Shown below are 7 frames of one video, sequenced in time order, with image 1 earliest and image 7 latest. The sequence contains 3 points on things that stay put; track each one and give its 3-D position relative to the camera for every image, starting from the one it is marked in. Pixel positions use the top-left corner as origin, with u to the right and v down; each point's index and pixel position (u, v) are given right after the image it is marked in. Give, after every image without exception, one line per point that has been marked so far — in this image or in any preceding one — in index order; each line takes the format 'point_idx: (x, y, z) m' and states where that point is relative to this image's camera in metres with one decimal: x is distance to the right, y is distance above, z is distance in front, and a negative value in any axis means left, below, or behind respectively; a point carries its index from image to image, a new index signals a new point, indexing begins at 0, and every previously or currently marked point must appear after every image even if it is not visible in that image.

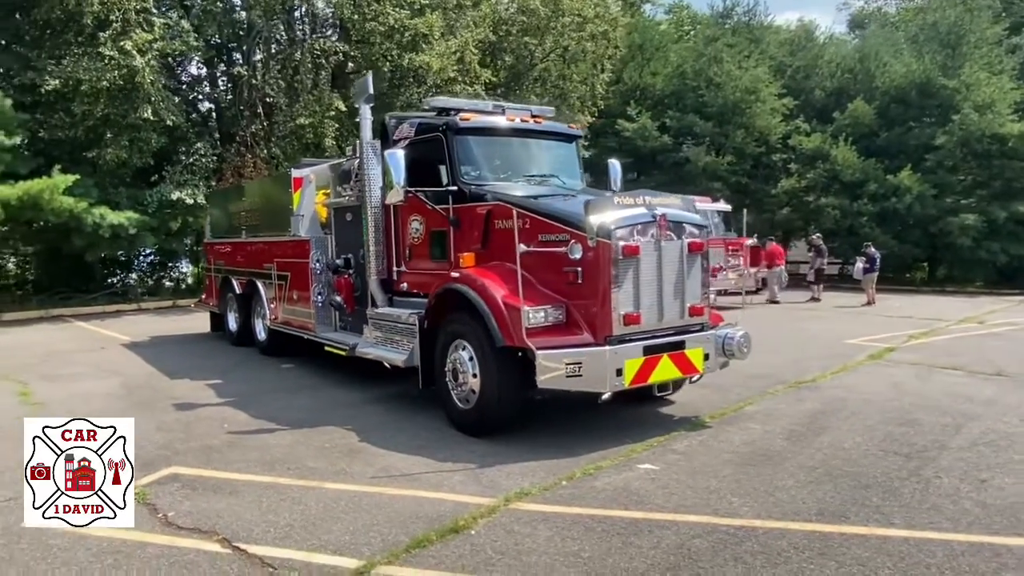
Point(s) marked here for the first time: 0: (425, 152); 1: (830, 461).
0: (-0.8, +1.3, +7.9) m
1: (+2.3, -1.3, +6.1) m
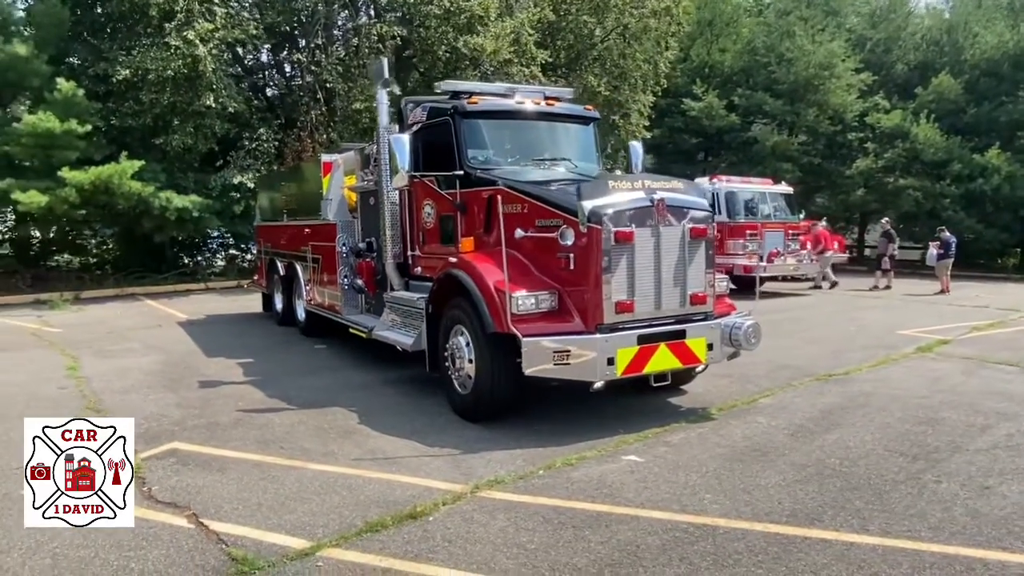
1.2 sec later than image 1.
0: (-0.7, +1.4, +7.9) m
1: (+2.2, -1.2, +5.8) m
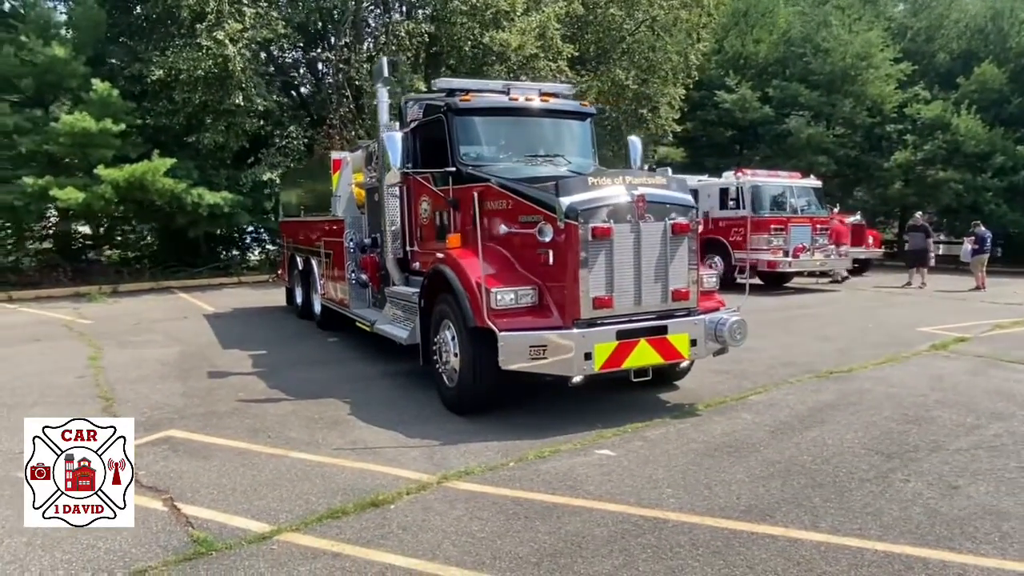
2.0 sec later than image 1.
0: (-0.8, +1.5, +8.1) m
1: (+2.0, -1.2, +5.8) m
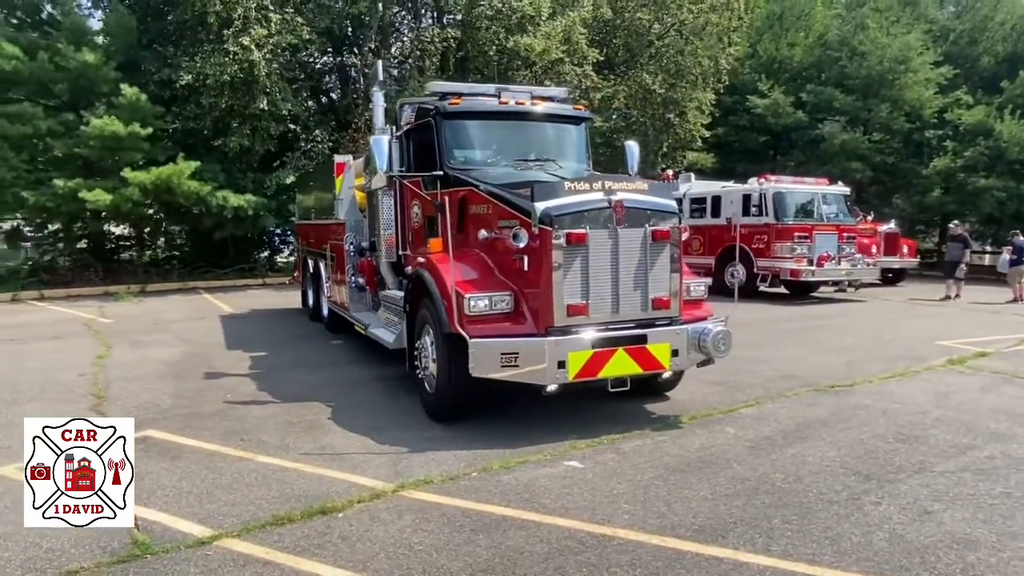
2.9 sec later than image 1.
0: (-0.9, +1.4, +8.0) m
1: (+1.7, -1.2, +5.6) m
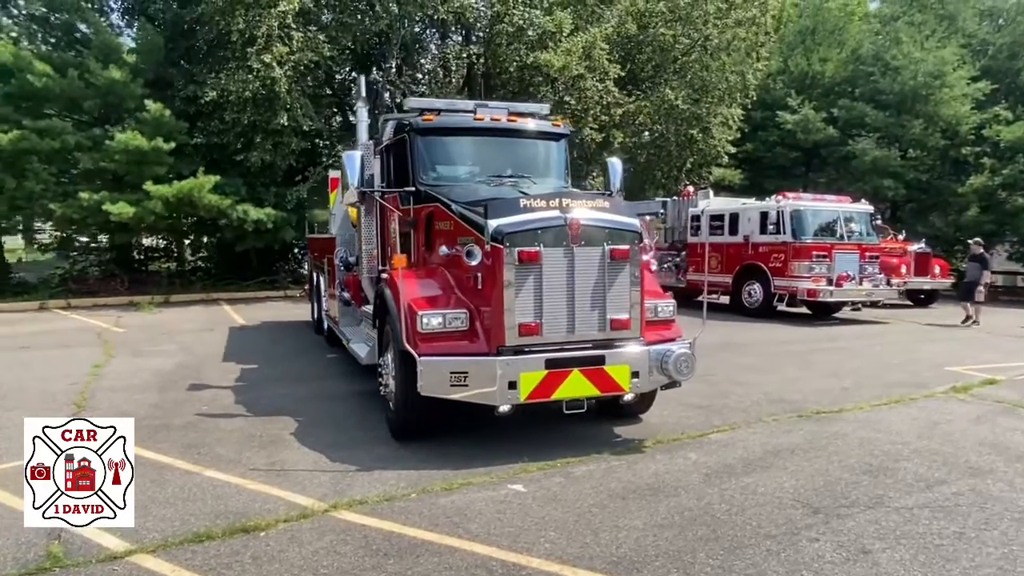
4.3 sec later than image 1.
0: (-1.1, +1.3, +8.0) m
1: (+1.3, -1.4, +5.4) m
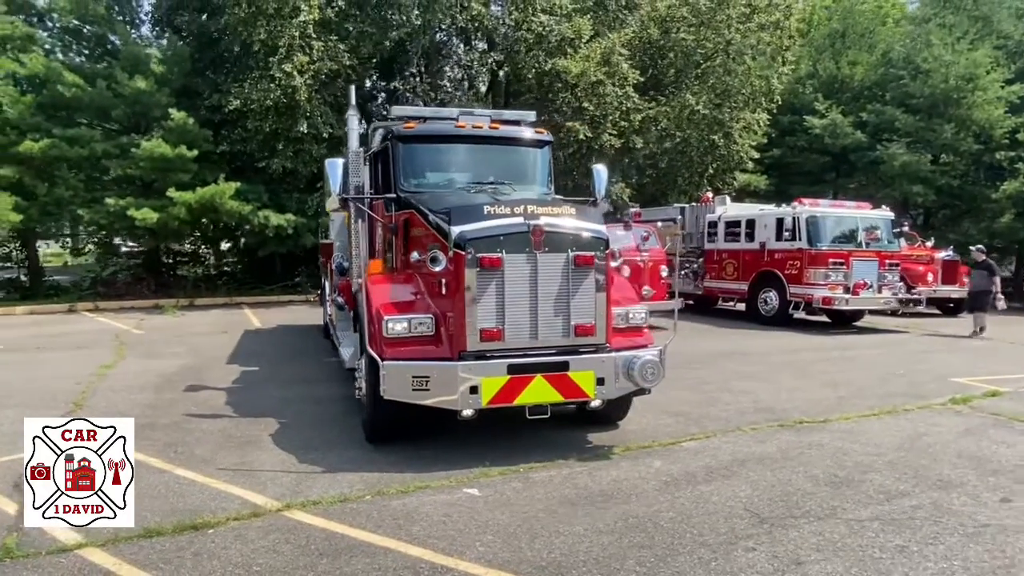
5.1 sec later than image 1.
0: (-1.2, +1.2, +8.1) m
1: (+1.0, -1.4, +5.3) m
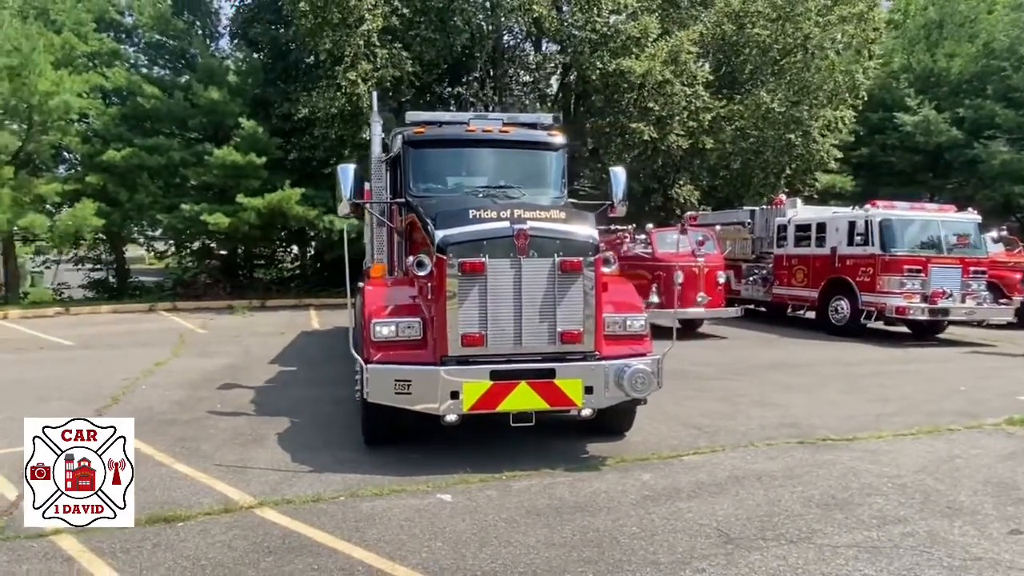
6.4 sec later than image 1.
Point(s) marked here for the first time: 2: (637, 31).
0: (-1.1, +1.2, +8.2) m
1: (+0.7, -1.5, +5.1) m
2: (+2.3, +4.8, +15.8) m
